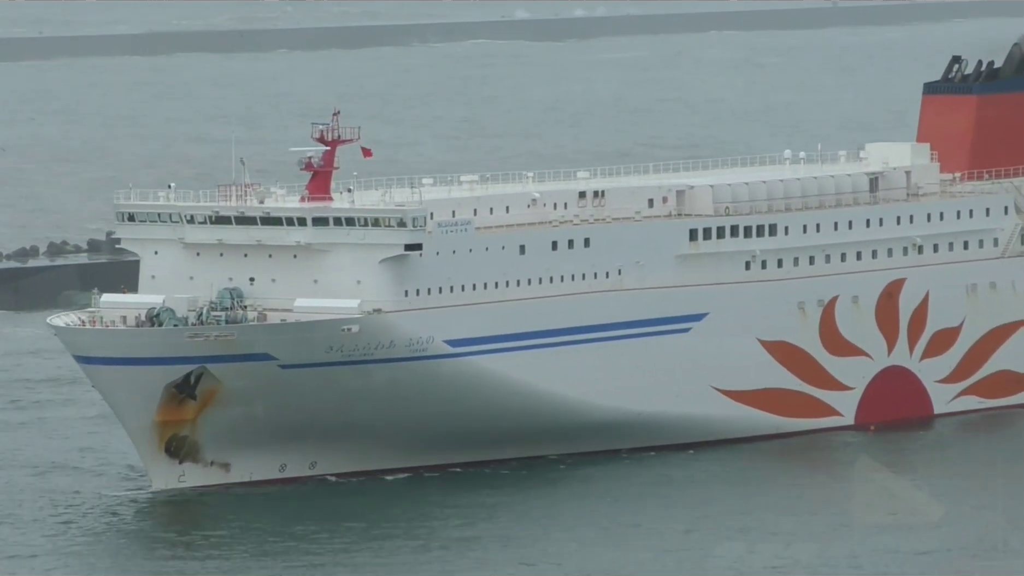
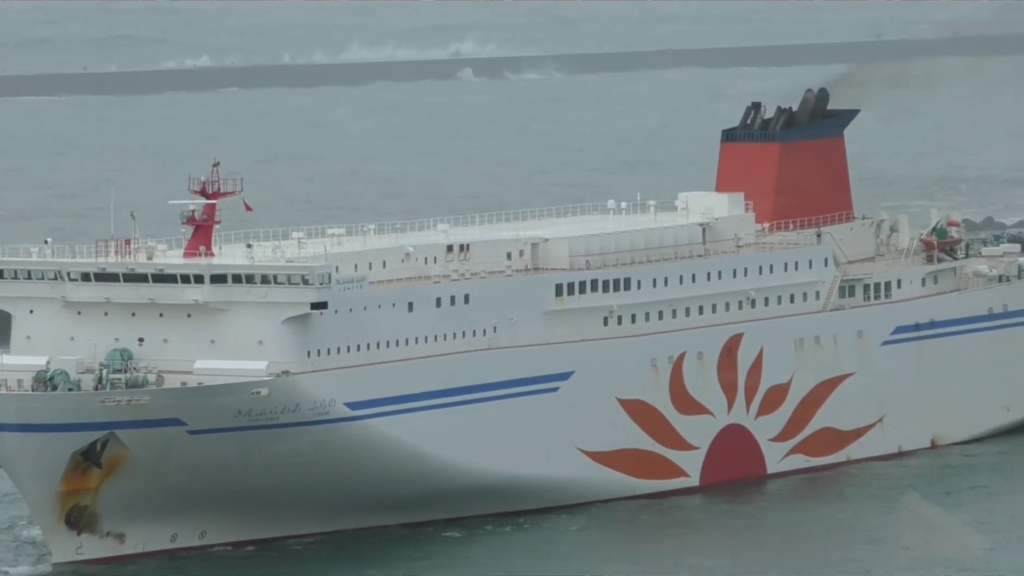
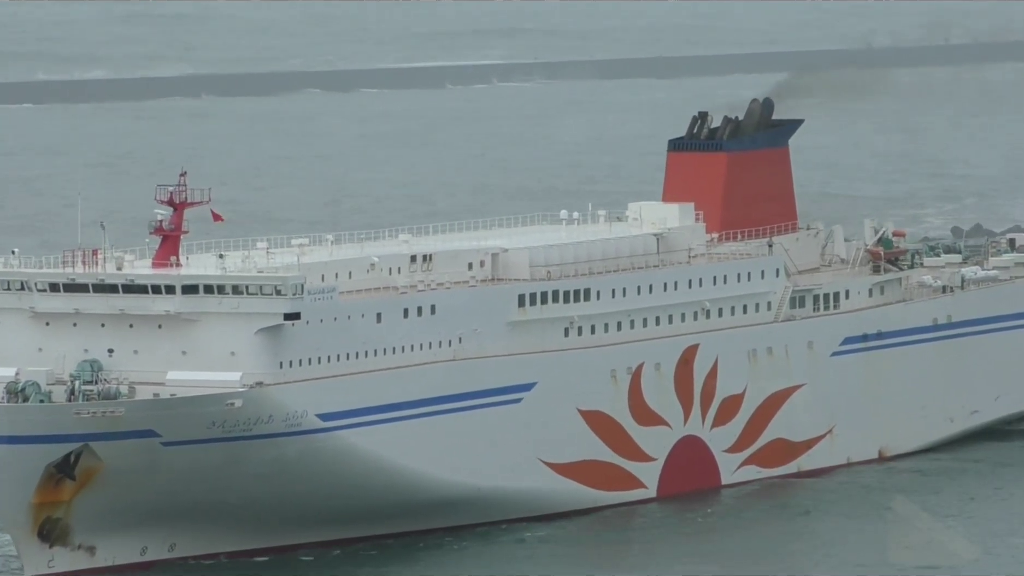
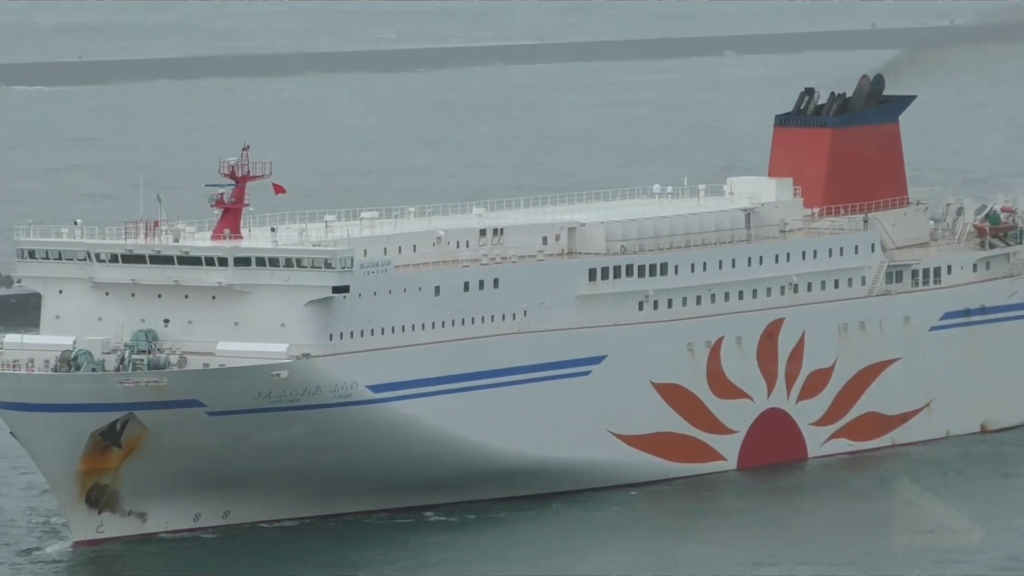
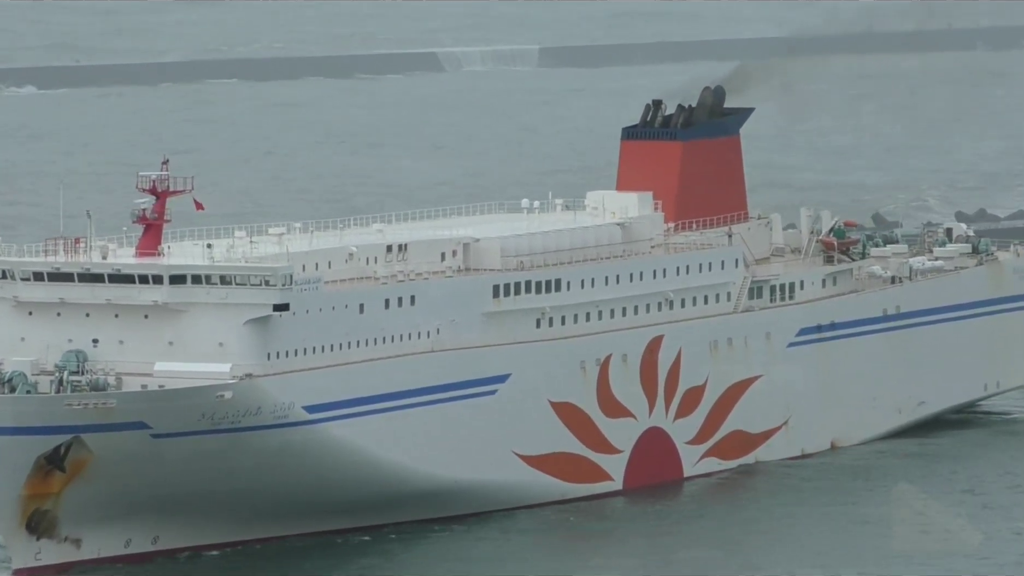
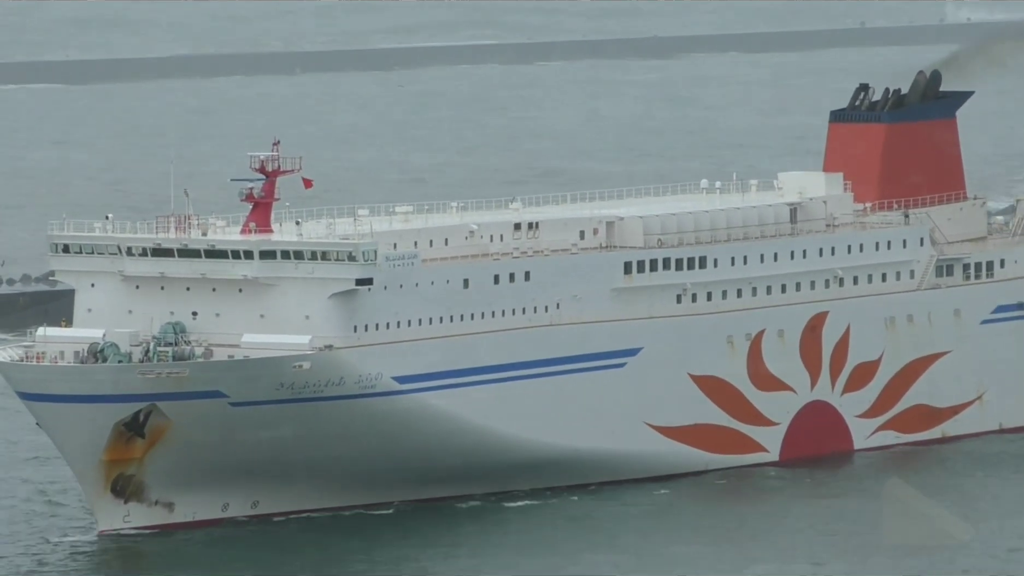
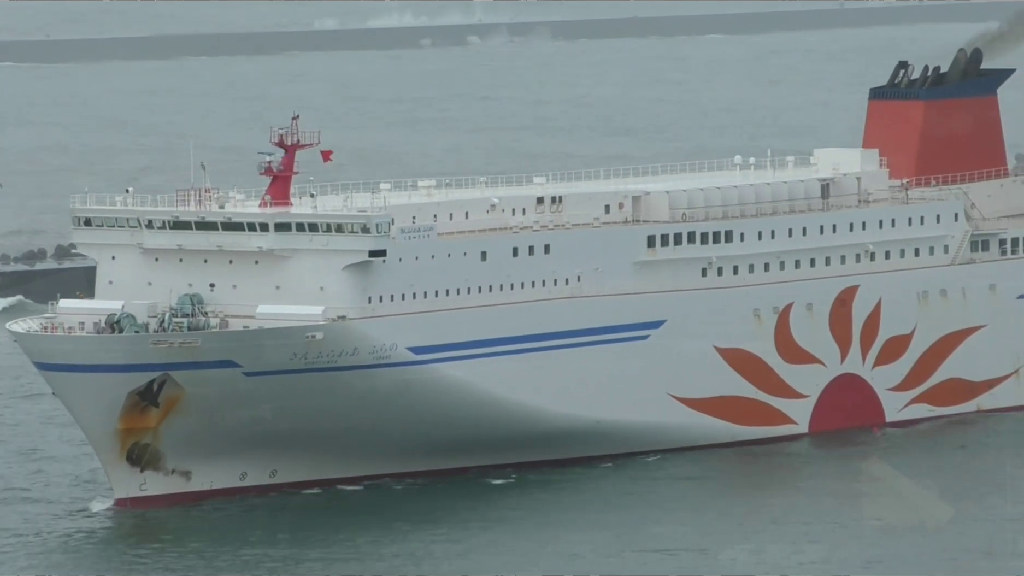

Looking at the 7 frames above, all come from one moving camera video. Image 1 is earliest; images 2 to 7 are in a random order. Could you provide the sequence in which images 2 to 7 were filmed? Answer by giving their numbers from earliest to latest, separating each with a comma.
7, 6, 4, 2, 3, 5
